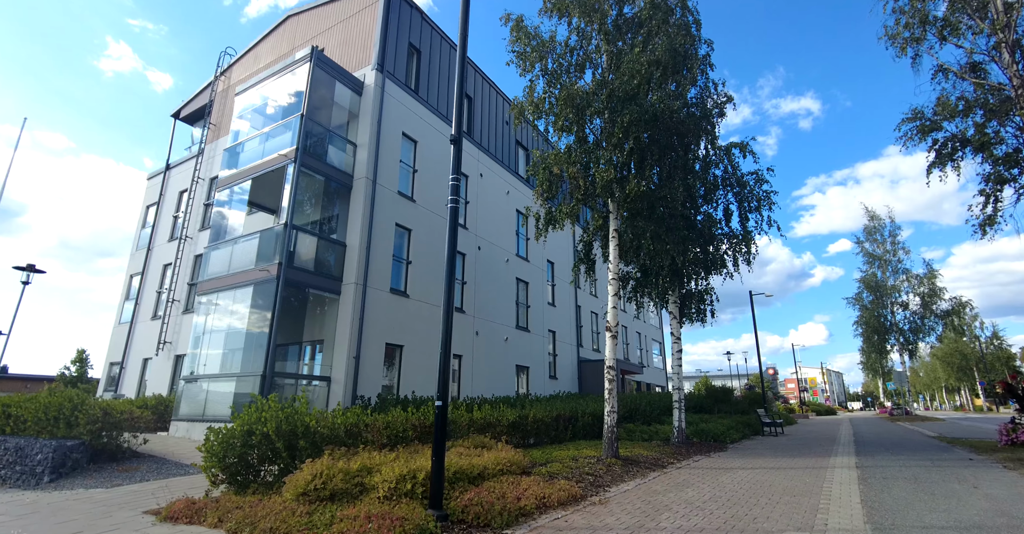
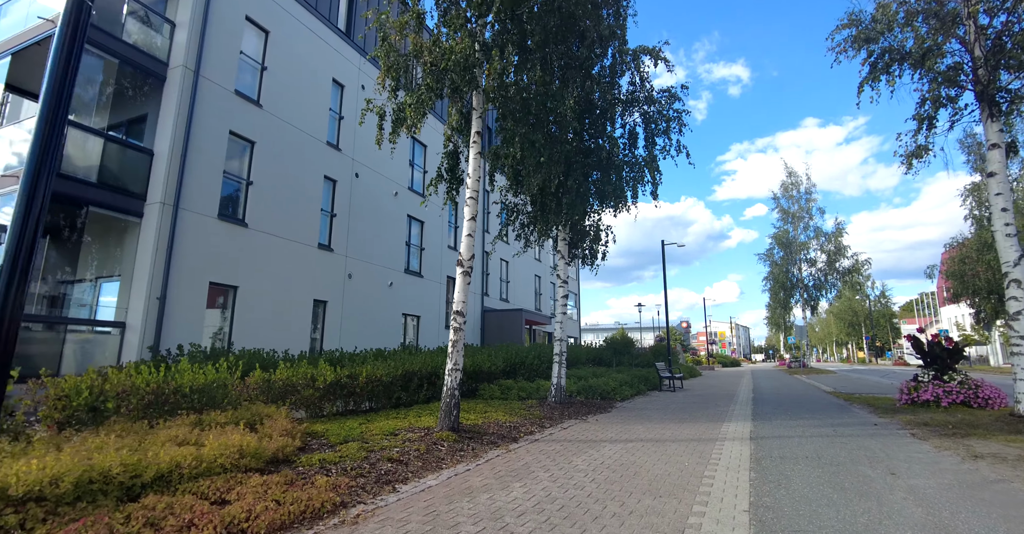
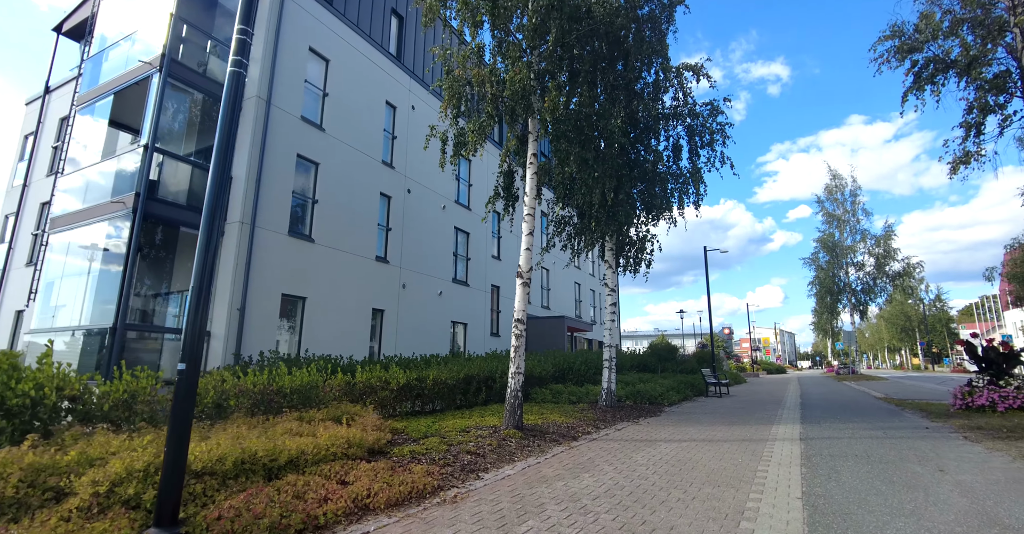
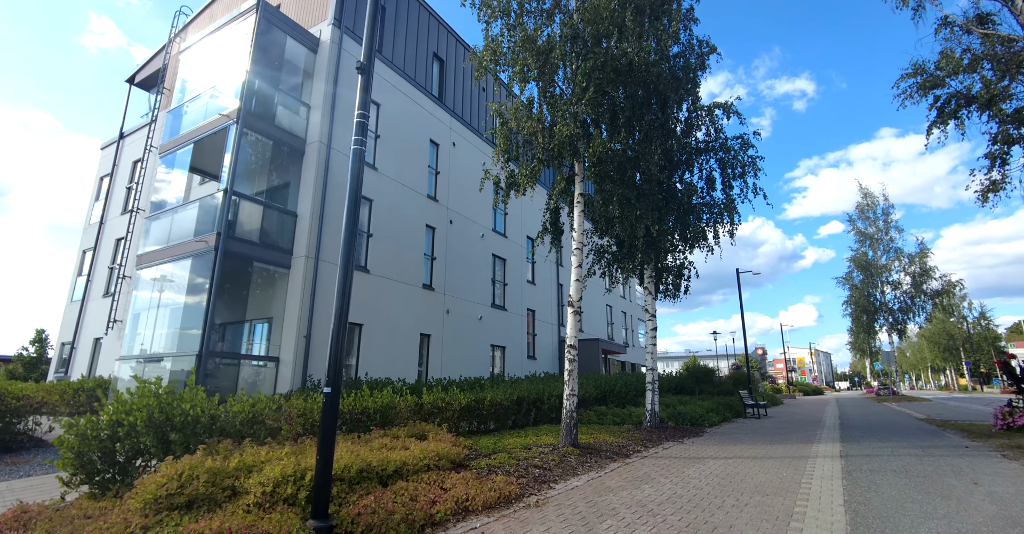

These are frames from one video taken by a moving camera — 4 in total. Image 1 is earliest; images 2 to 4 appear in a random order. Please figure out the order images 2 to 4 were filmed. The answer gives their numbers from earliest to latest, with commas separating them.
4, 3, 2
